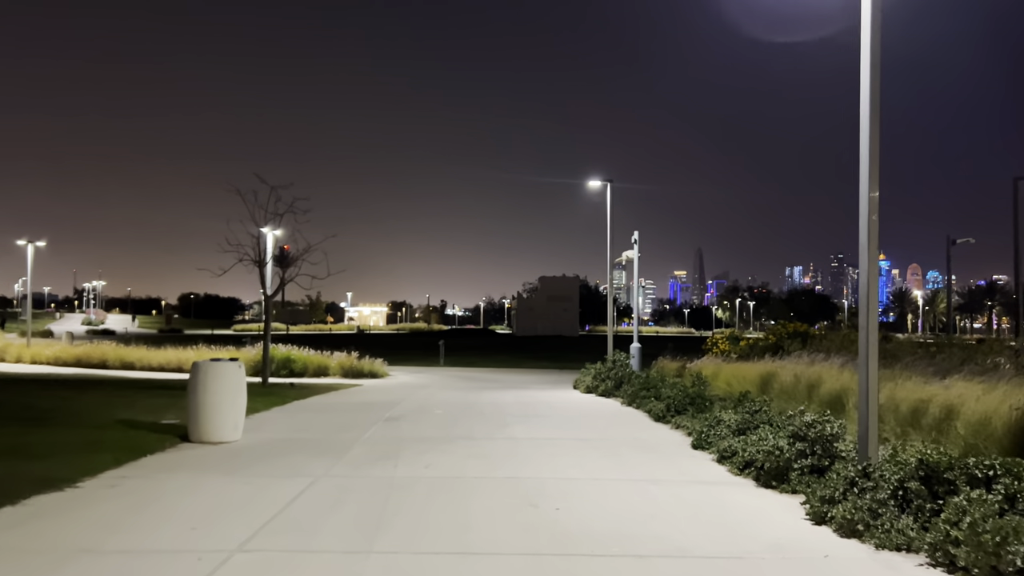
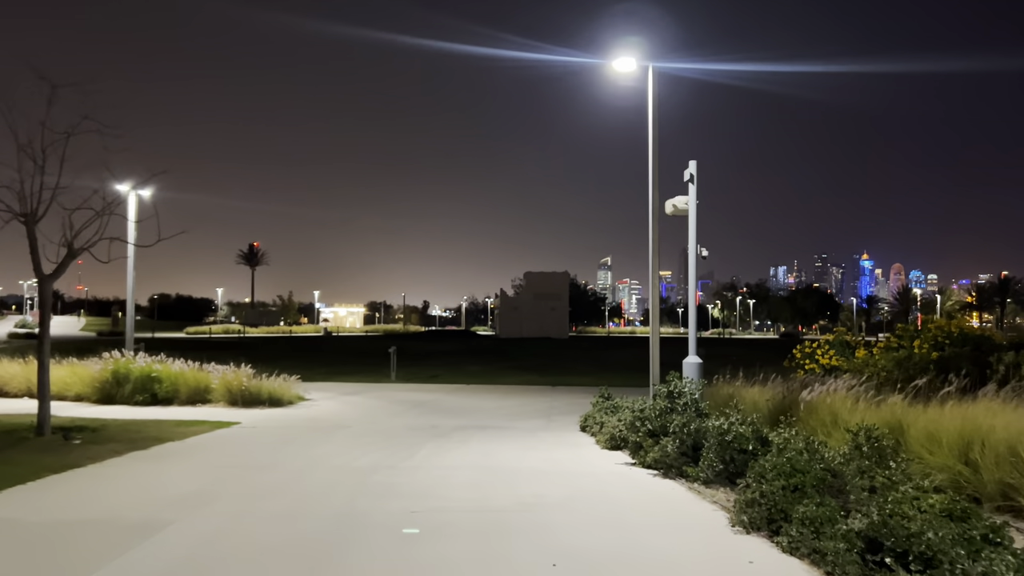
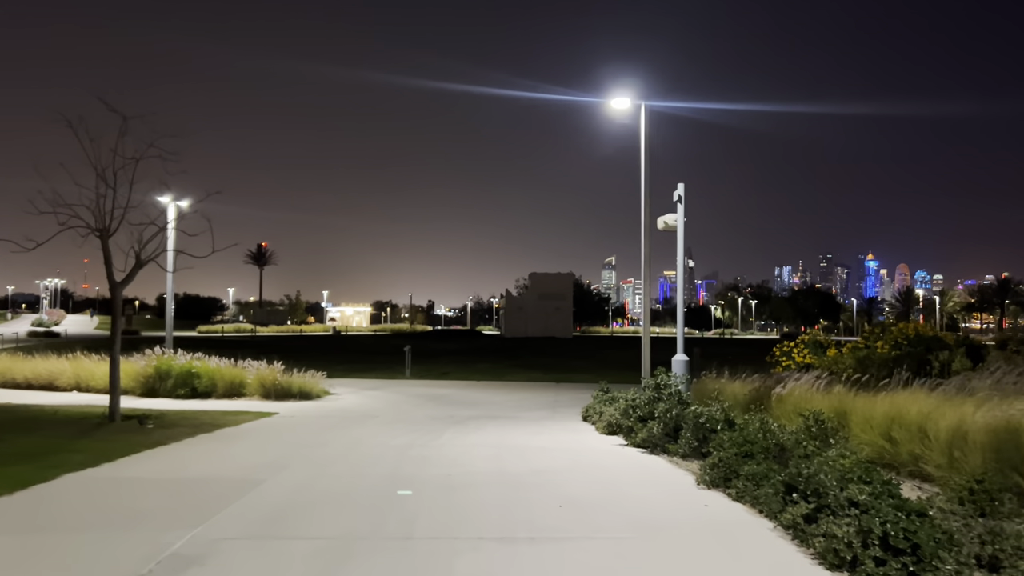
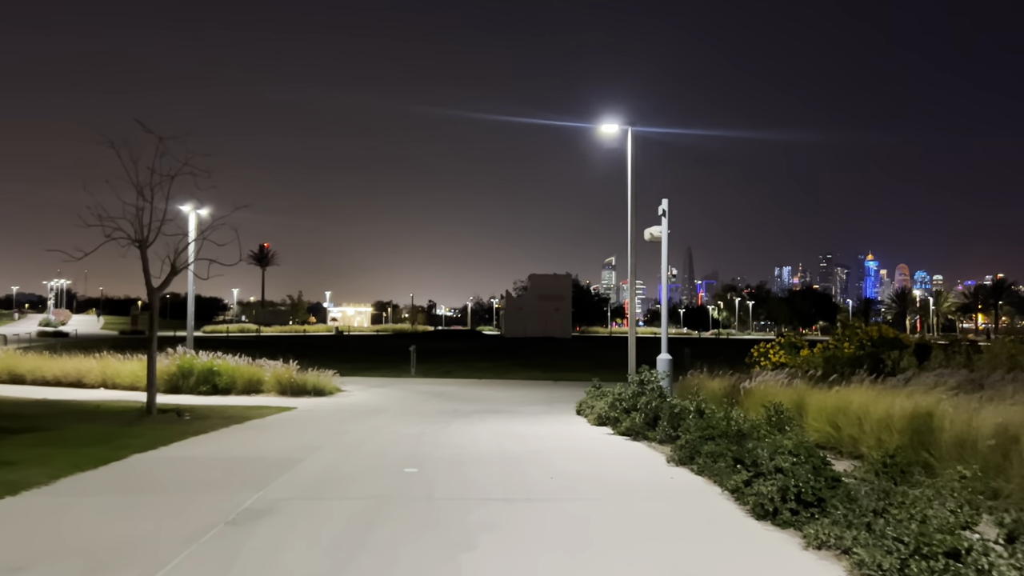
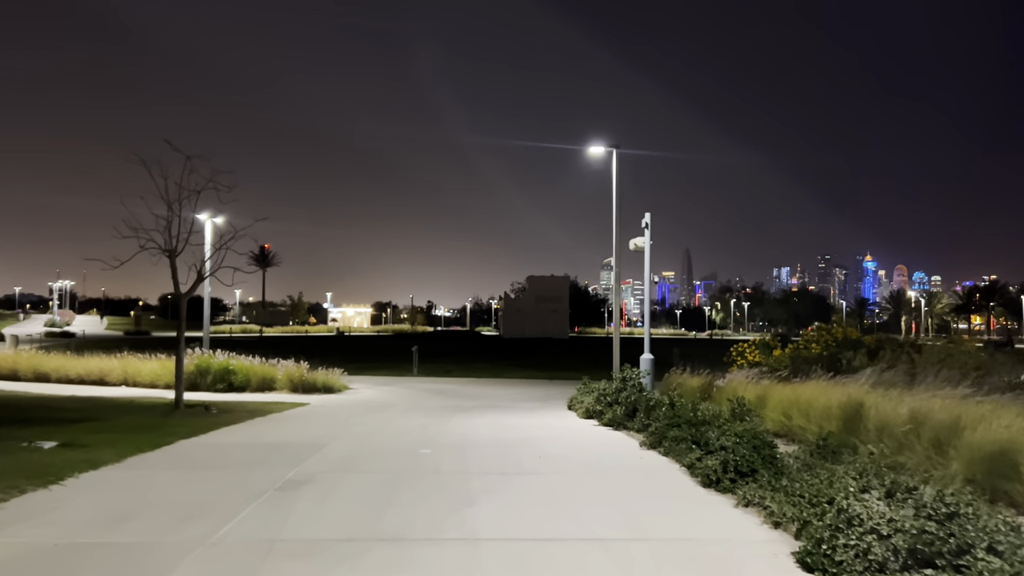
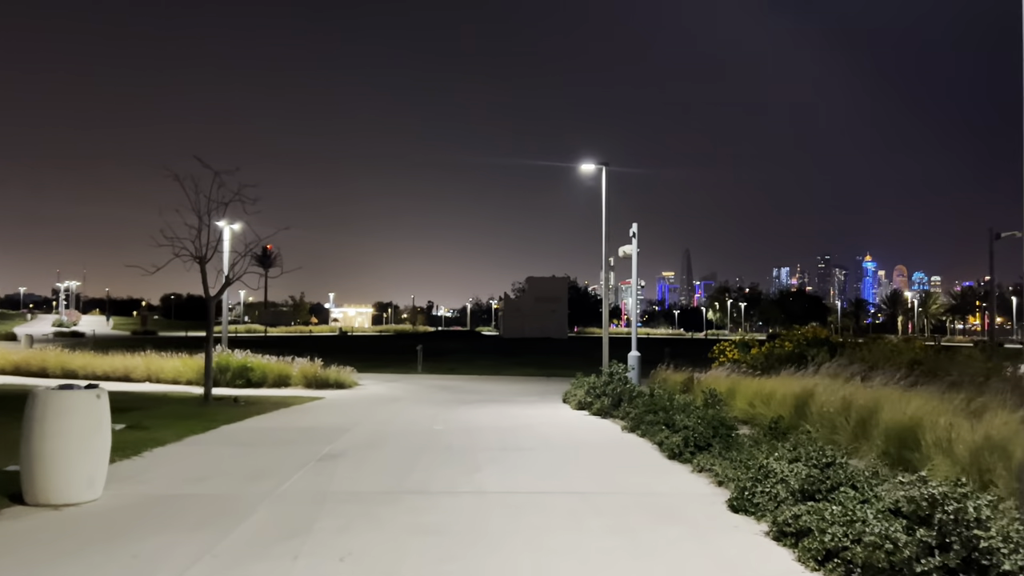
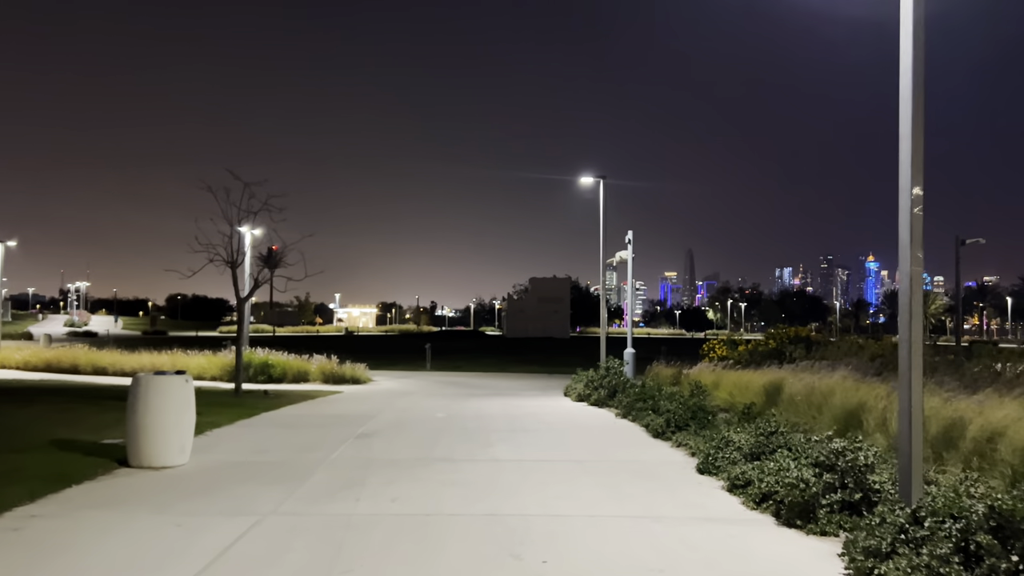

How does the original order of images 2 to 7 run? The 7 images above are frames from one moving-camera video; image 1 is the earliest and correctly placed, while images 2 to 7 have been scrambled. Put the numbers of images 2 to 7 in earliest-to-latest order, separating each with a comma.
7, 6, 5, 4, 3, 2
